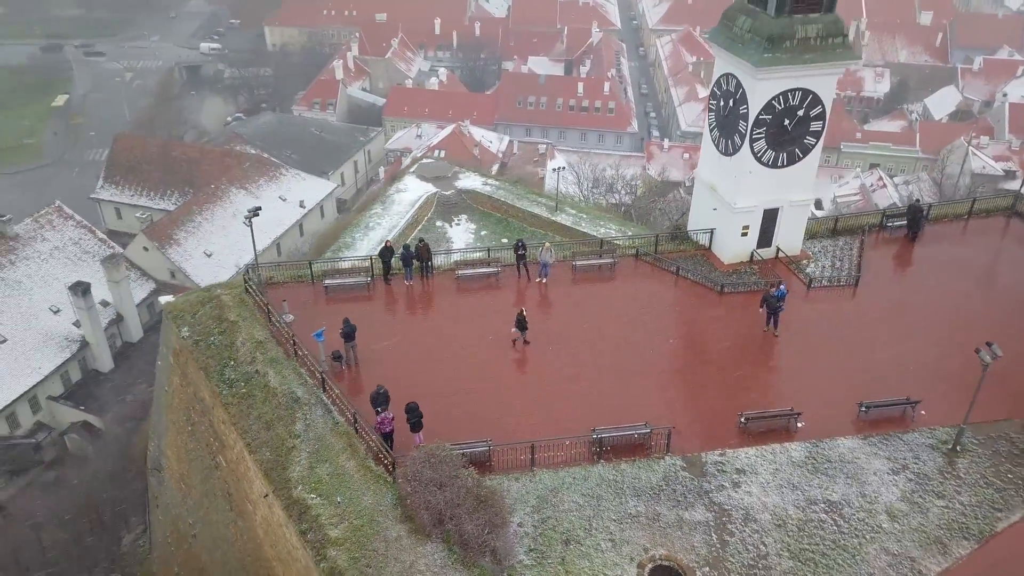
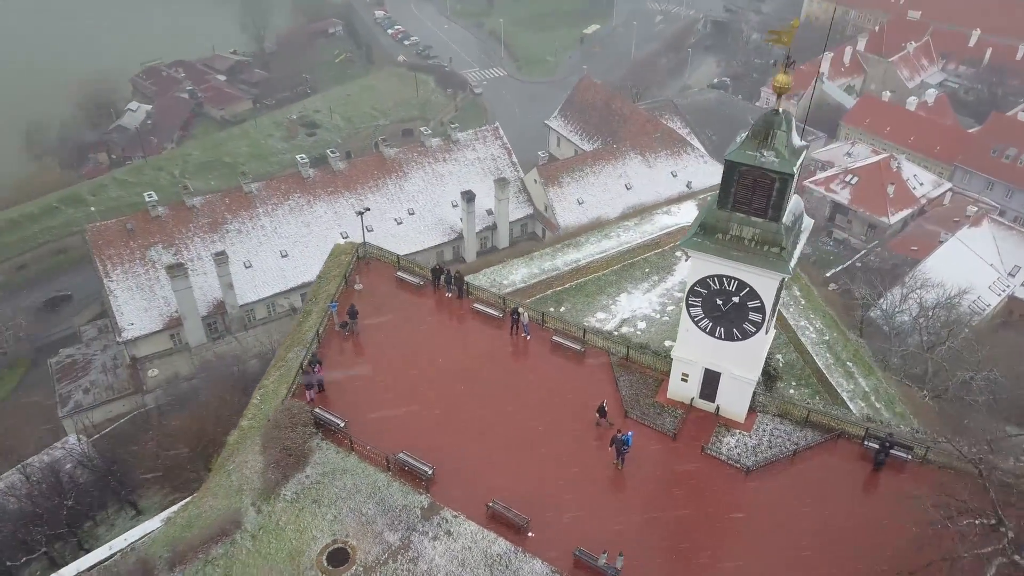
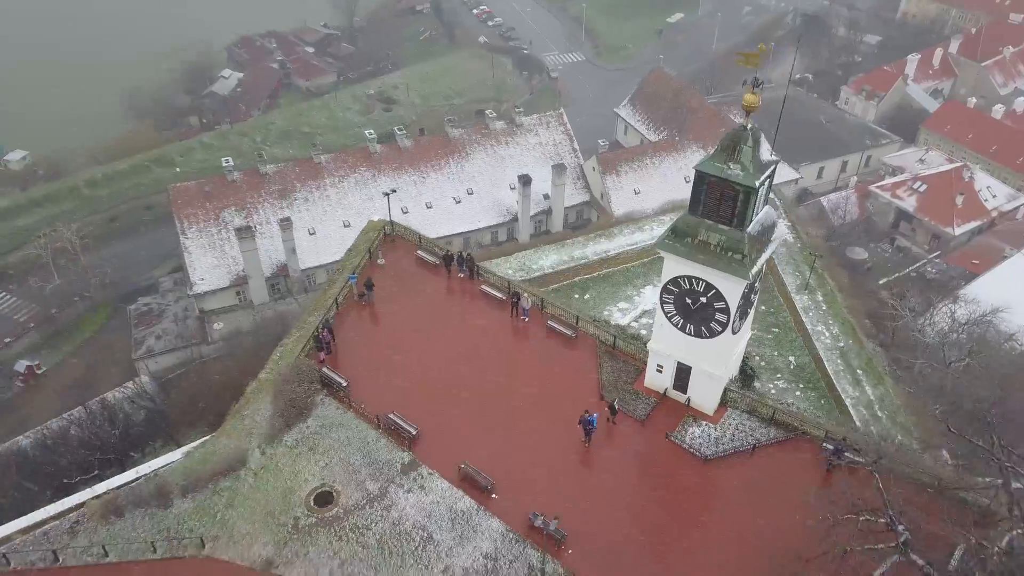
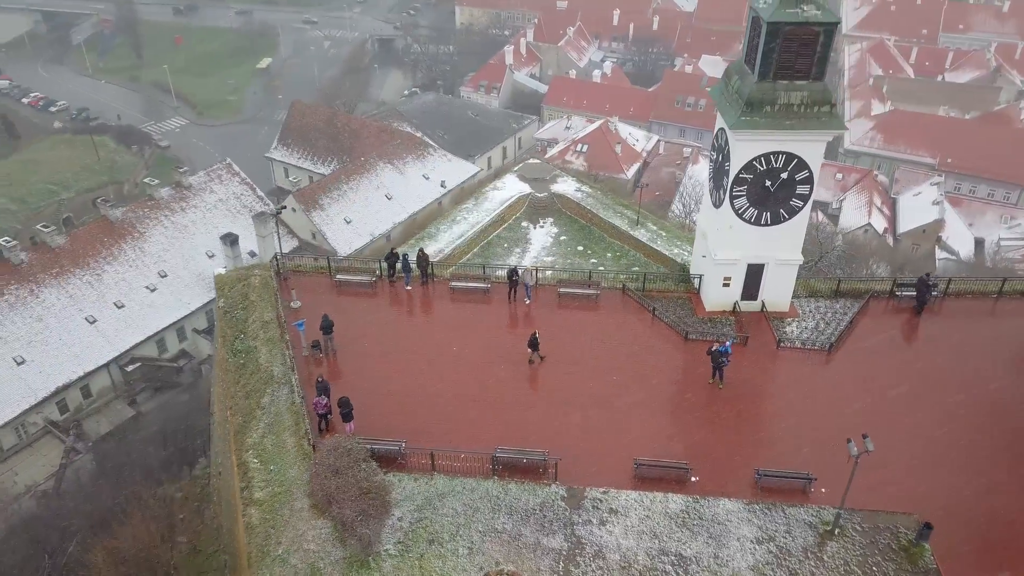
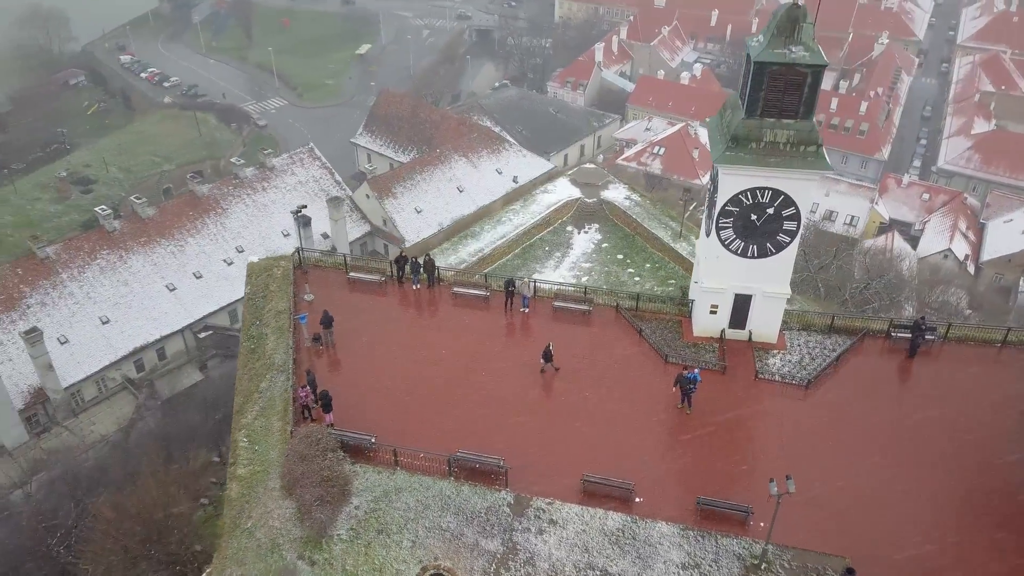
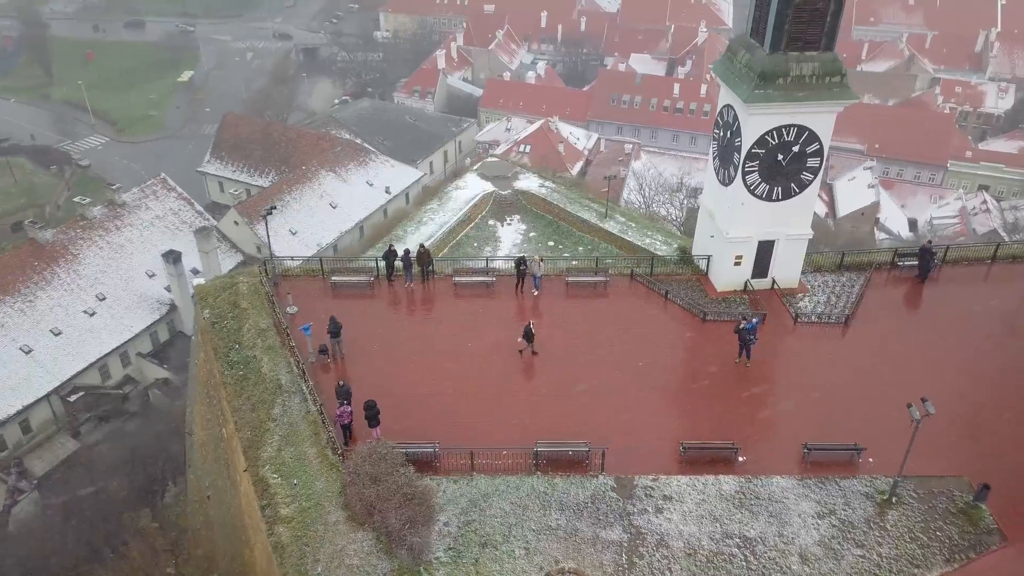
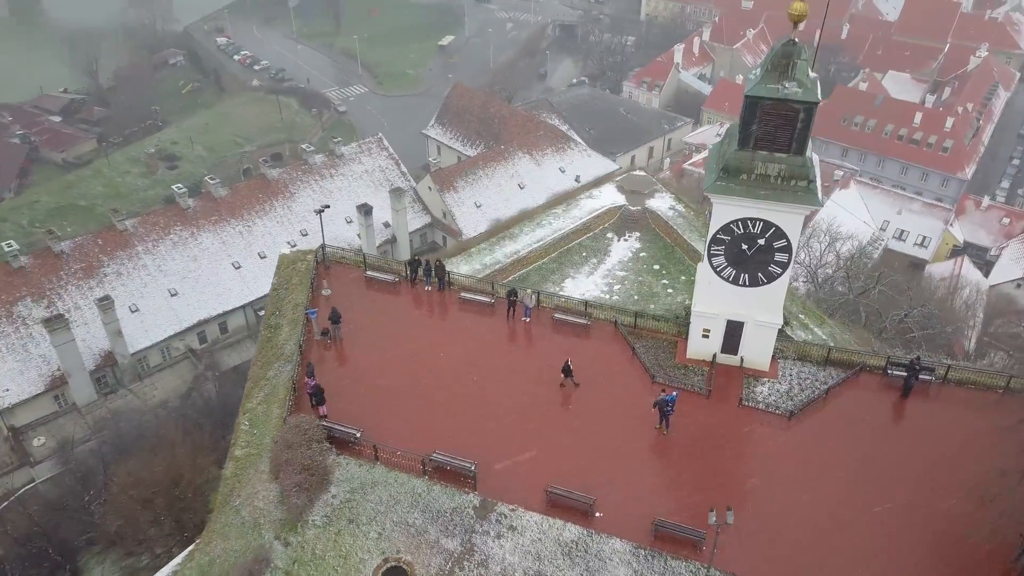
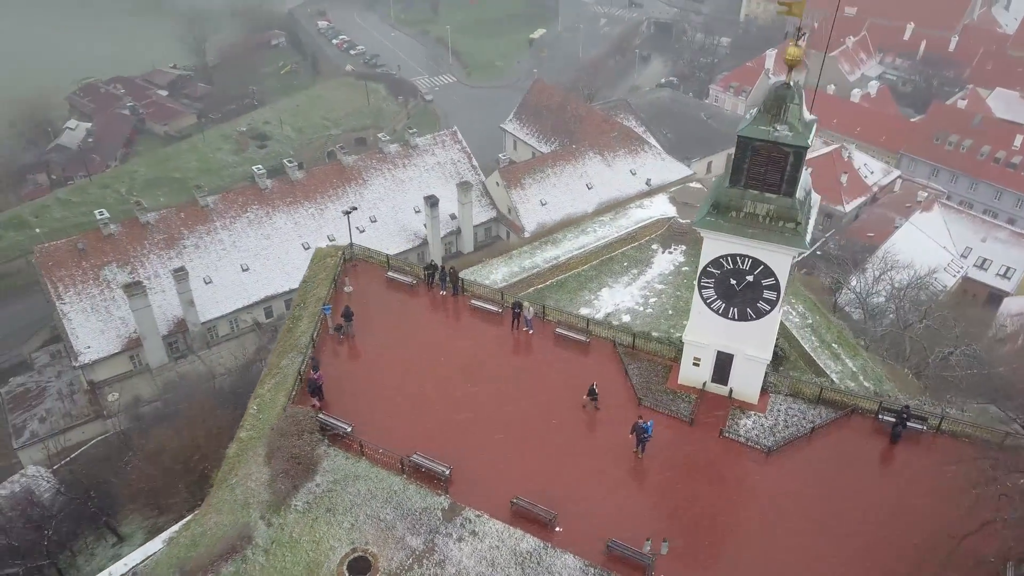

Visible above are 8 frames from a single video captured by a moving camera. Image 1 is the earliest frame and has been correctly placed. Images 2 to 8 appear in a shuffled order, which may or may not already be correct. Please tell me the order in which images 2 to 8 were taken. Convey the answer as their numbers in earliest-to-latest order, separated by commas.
6, 4, 5, 7, 8, 2, 3
